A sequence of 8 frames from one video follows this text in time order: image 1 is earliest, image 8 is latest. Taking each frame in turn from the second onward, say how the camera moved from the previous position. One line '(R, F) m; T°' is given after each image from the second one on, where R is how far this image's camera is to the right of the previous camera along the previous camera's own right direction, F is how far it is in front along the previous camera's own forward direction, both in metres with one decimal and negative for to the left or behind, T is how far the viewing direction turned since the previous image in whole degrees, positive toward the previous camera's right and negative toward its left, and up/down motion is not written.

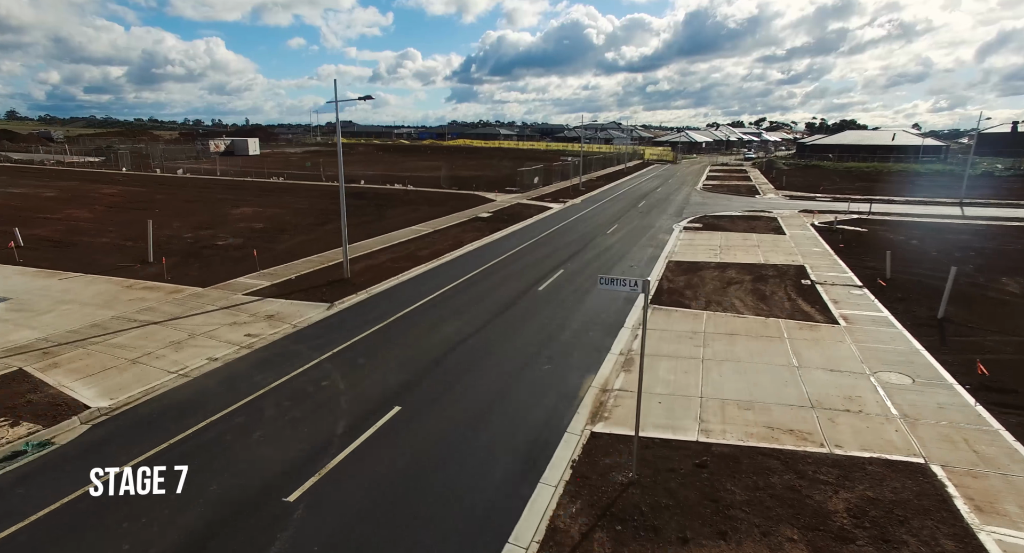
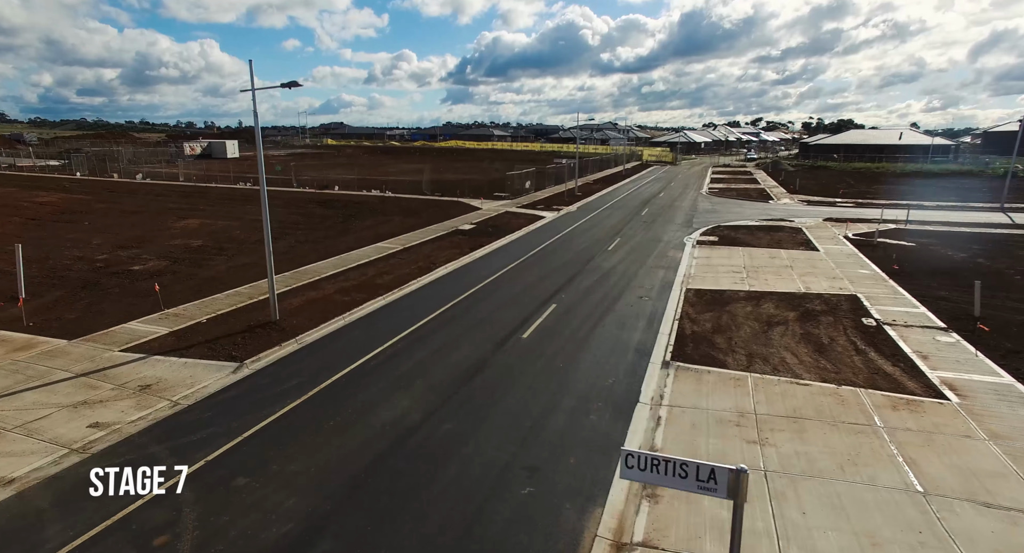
(+0.5, +4.2) m; 0°
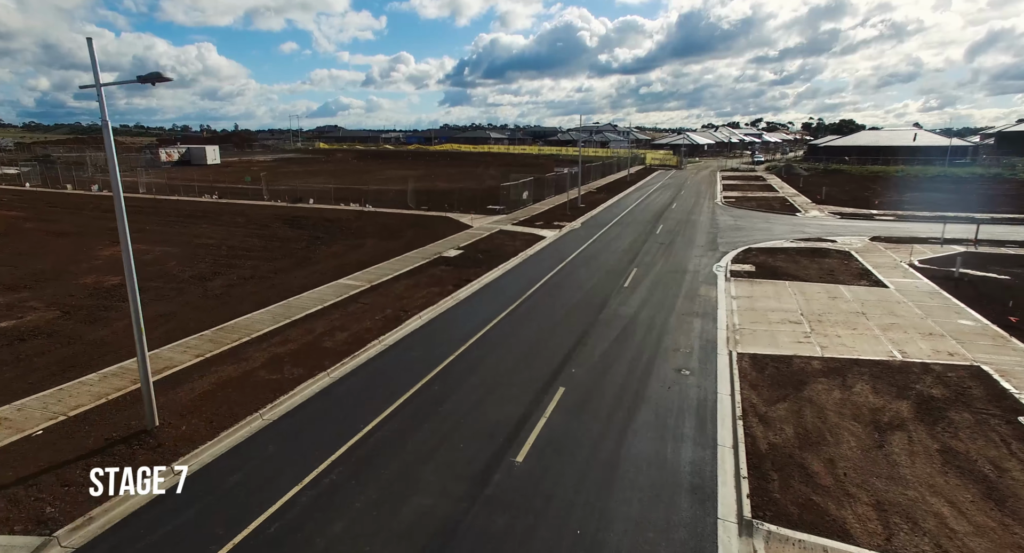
(+0.2, +4.7) m; 0°
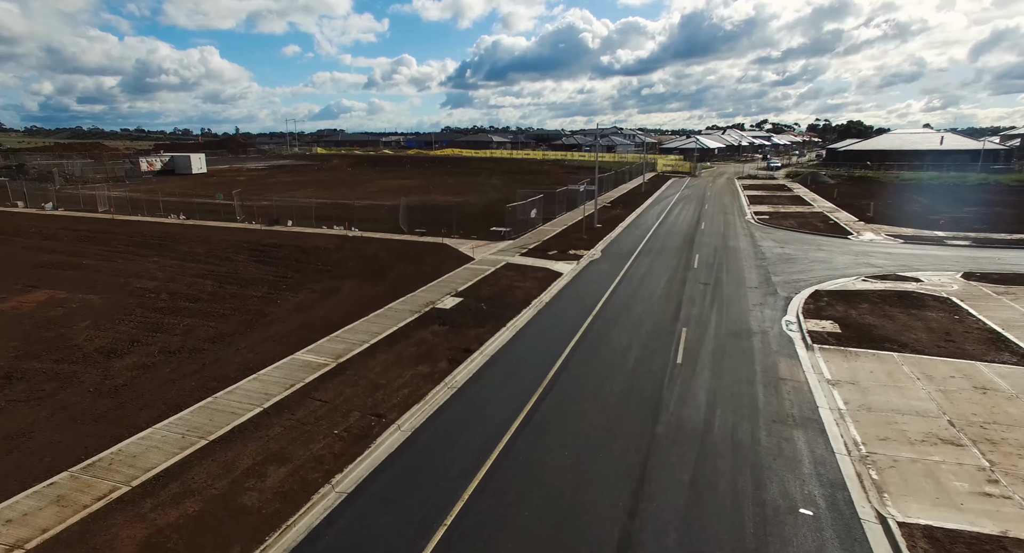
(-0.3, +5.1) m; 0°
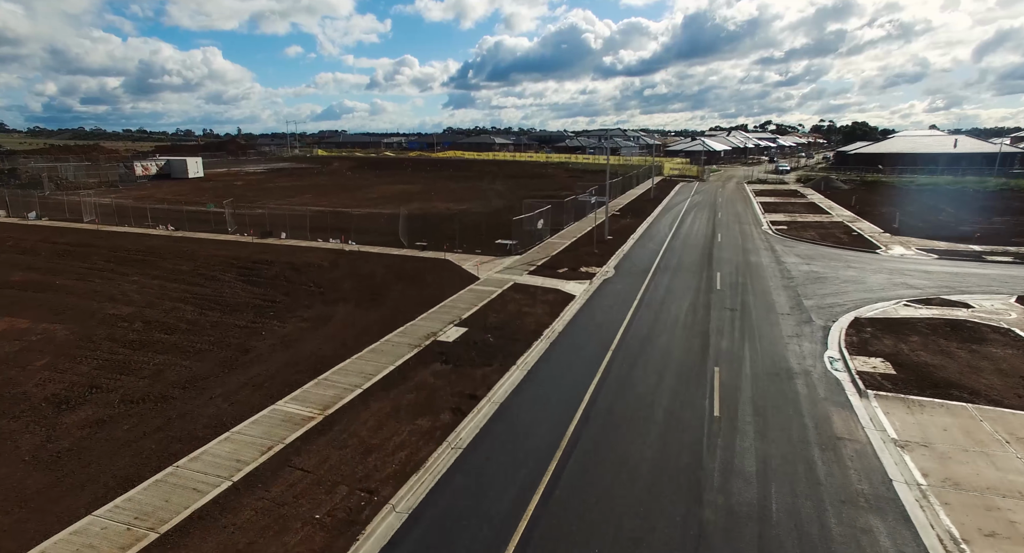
(-0.3, +1.9) m; 0°
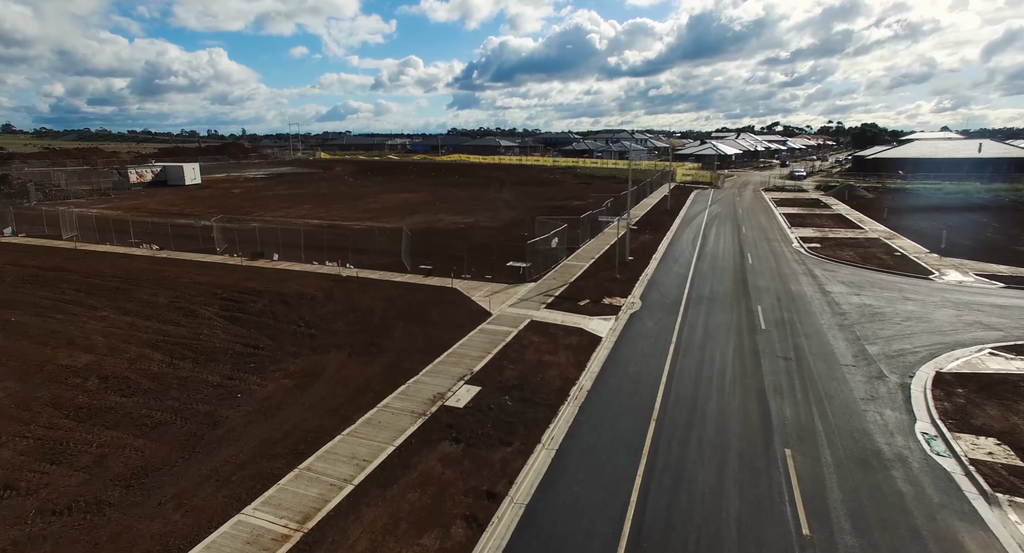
(-0.5, +2.9) m; 0°
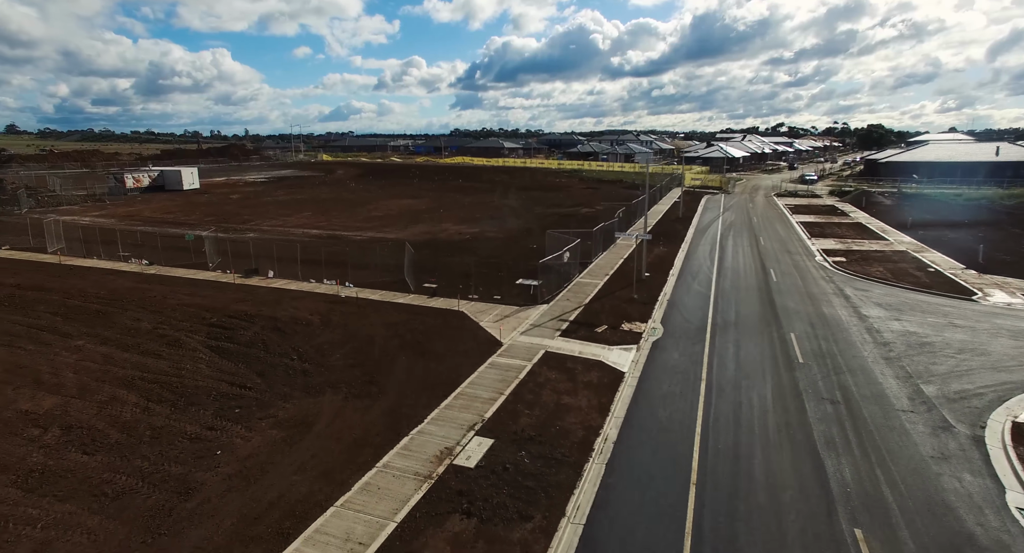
(-0.4, +1.9) m; 0°
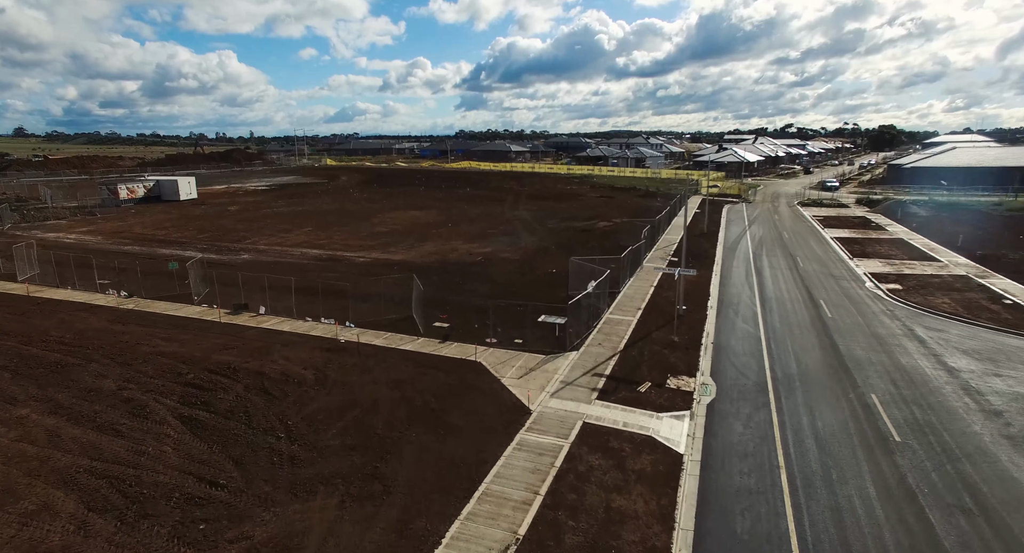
(-0.8, +3.4) m; -1°
